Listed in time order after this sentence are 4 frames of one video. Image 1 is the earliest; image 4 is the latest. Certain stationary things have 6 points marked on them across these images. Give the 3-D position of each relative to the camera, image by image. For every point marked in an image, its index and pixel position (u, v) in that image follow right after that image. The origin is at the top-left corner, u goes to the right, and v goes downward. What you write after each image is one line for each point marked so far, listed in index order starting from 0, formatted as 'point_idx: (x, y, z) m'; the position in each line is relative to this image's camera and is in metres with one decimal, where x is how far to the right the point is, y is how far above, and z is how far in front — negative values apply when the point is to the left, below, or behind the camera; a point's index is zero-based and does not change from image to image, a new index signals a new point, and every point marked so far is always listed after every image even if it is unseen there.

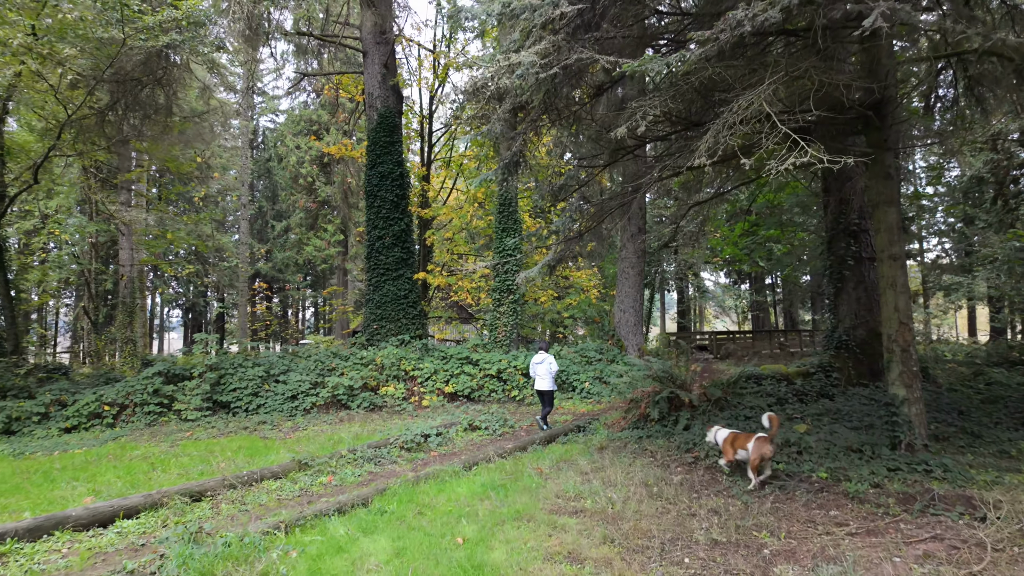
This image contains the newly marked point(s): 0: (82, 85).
0: (-7.5, +3.5, +10.2) m
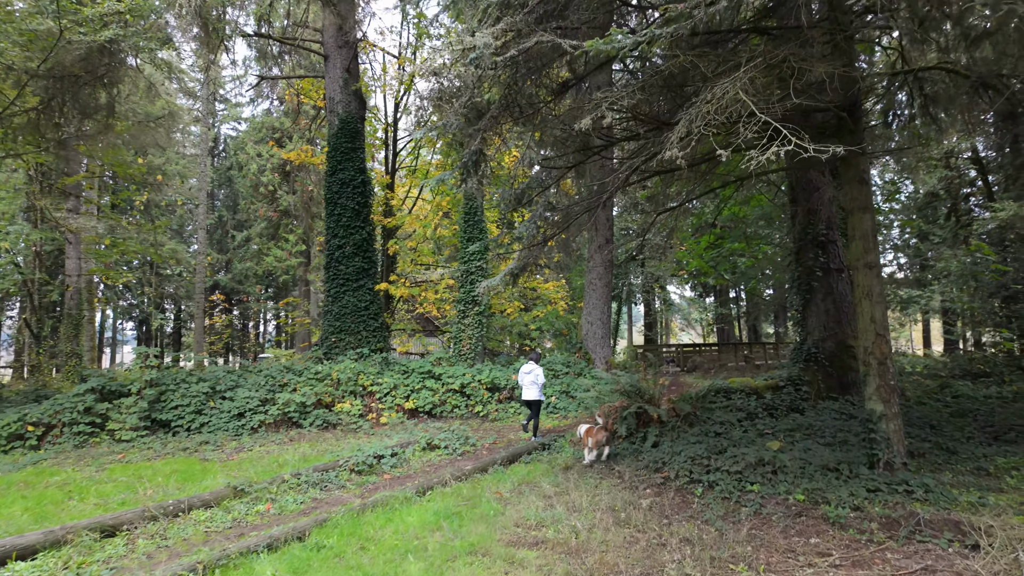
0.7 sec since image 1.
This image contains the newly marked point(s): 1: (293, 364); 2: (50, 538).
0: (-8.1, +3.4, +9.5) m
1: (-3.9, -1.4, +10.4) m
2: (-3.0, -1.6, +3.8) m
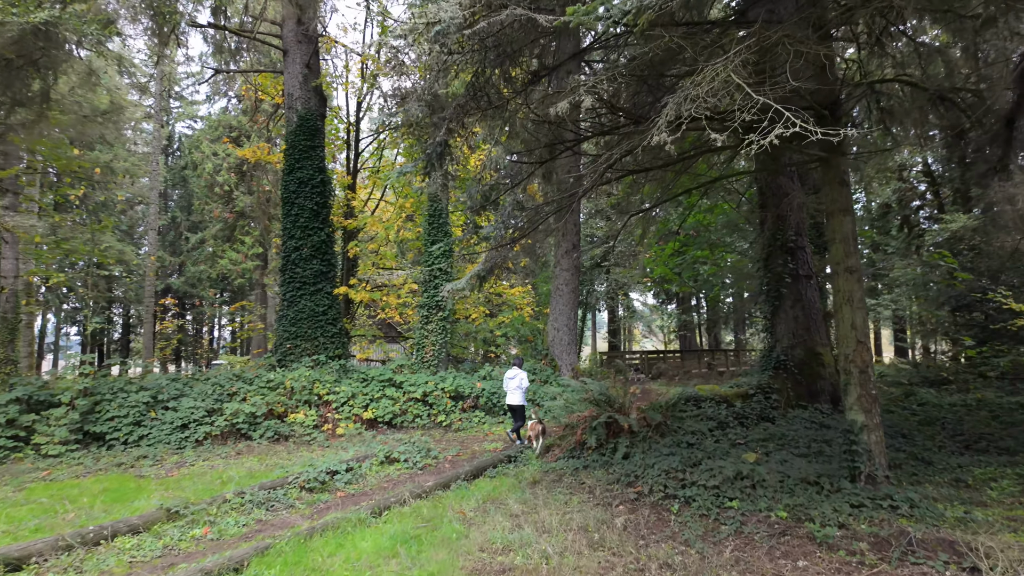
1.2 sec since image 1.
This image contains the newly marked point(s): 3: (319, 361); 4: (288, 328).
0: (-8.6, +3.4, +8.7) m
1: (-4.5, -1.4, +9.8) m
2: (-3.2, -1.6, +3.3) m
3: (-3.8, -1.4, +11.7) m
4: (-4.6, -0.8, +12.0) m
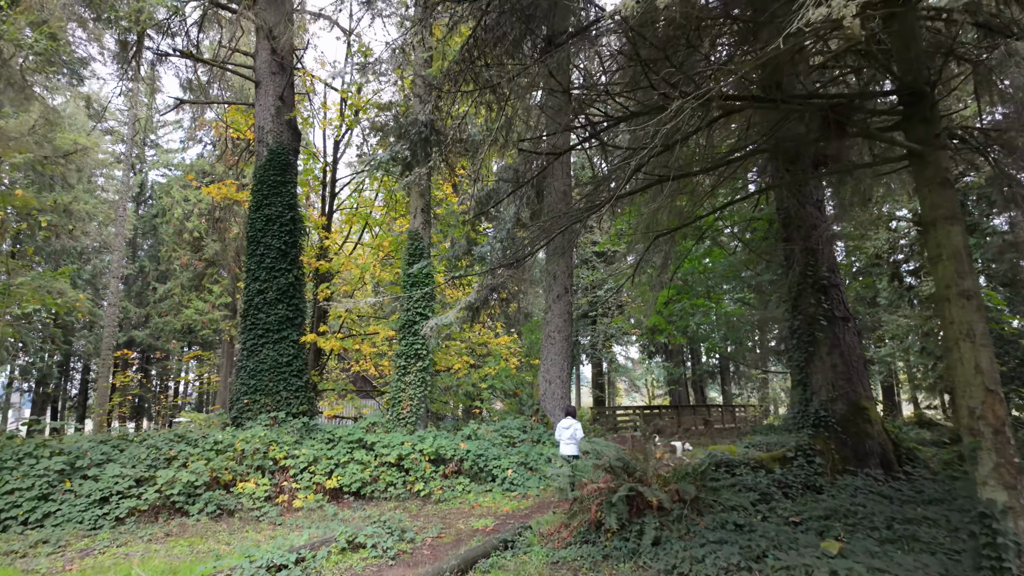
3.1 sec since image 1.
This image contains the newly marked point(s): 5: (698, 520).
0: (-8.7, +2.8, +7.6) m
1: (-4.7, -2.1, +8.4) m
2: (-3.1, -1.7, +1.9) m
3: (-4.0, -2.3, +10.3) m
4: (-4.8, -1.7, +10.6) m
5: (+1.5, -1.8, +4.6) m
